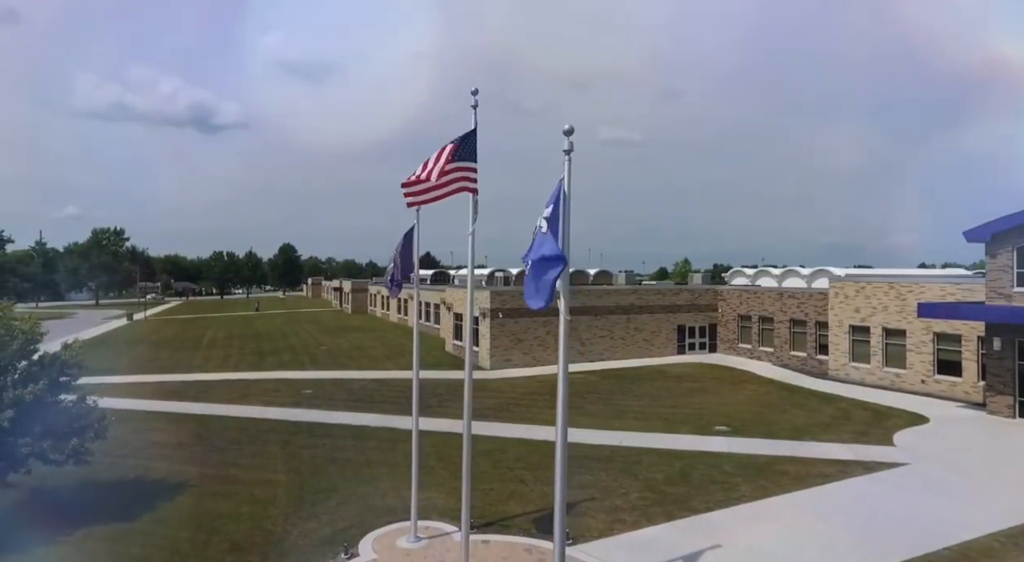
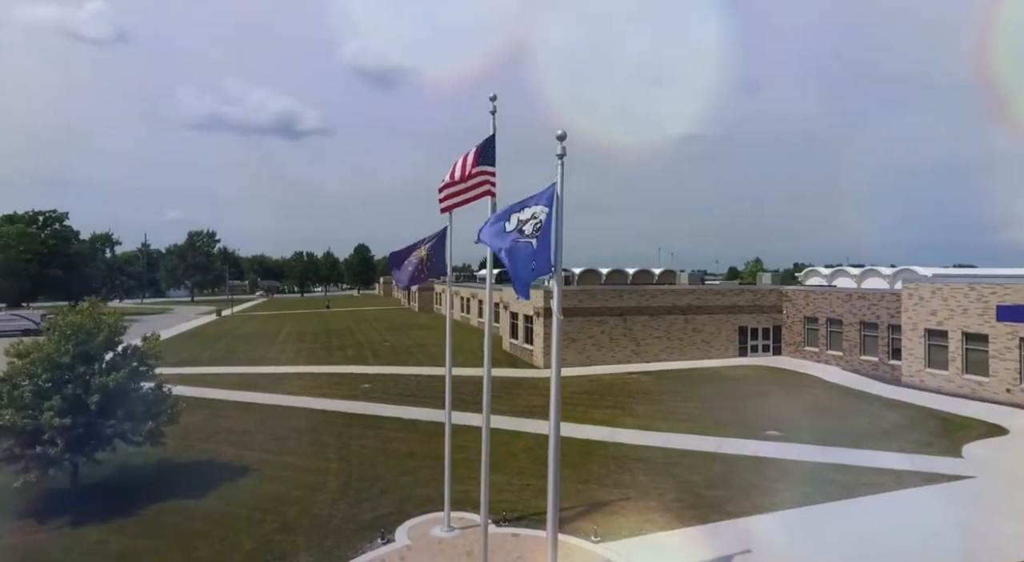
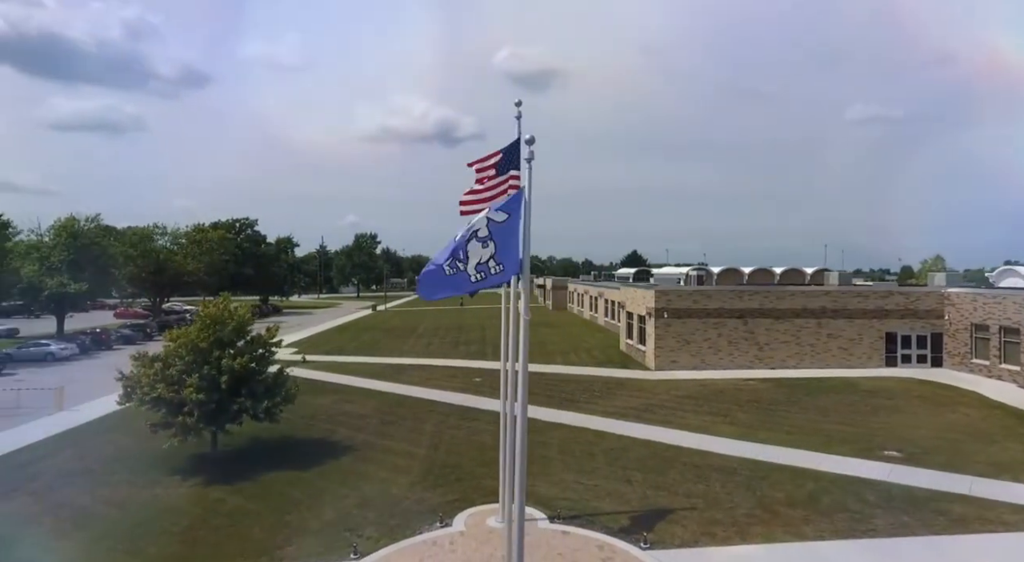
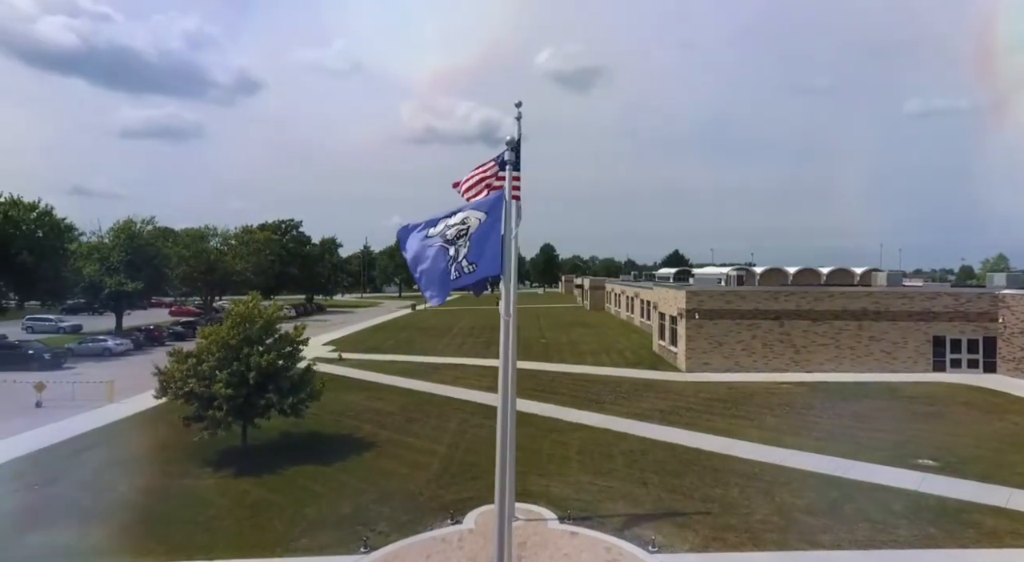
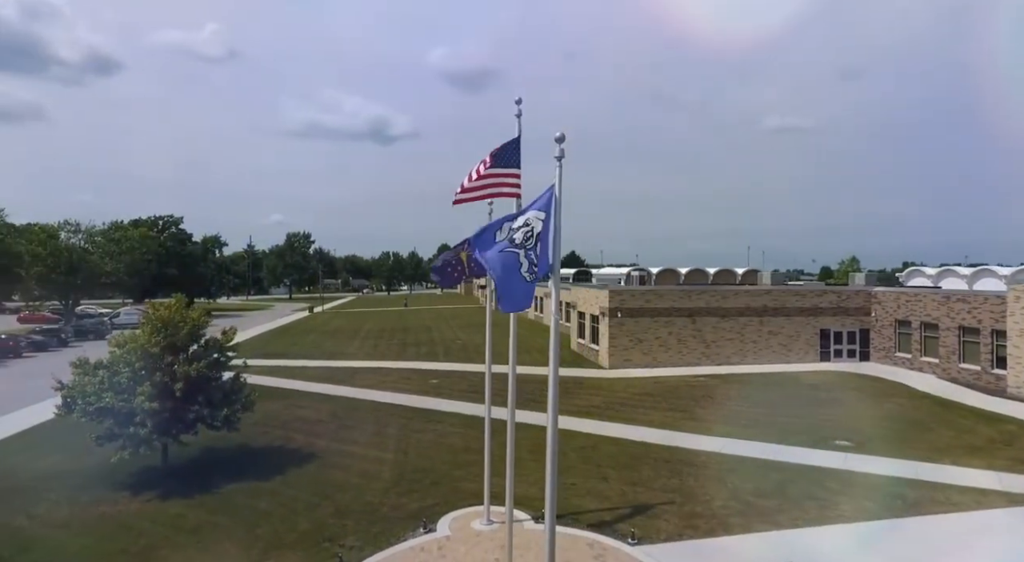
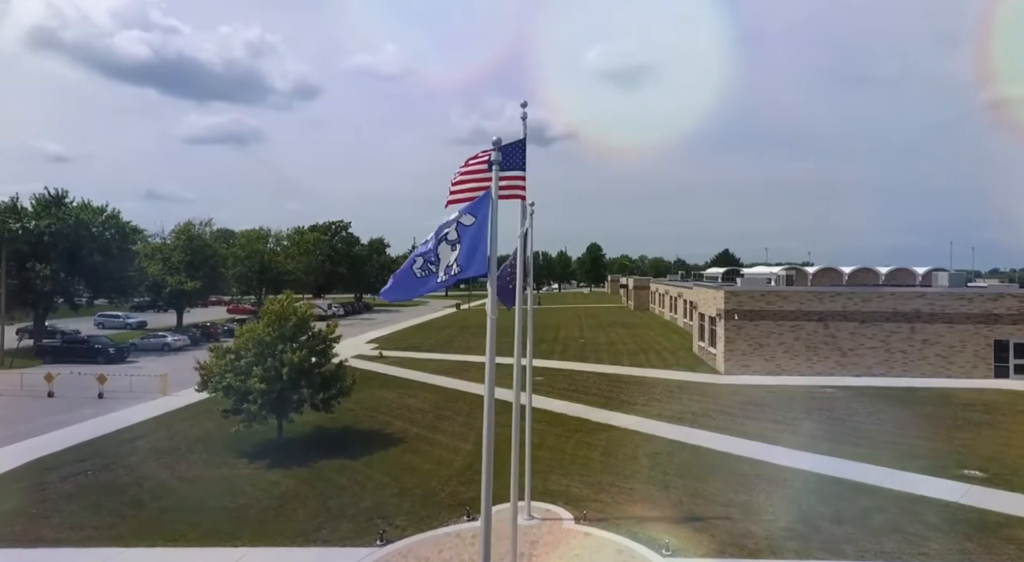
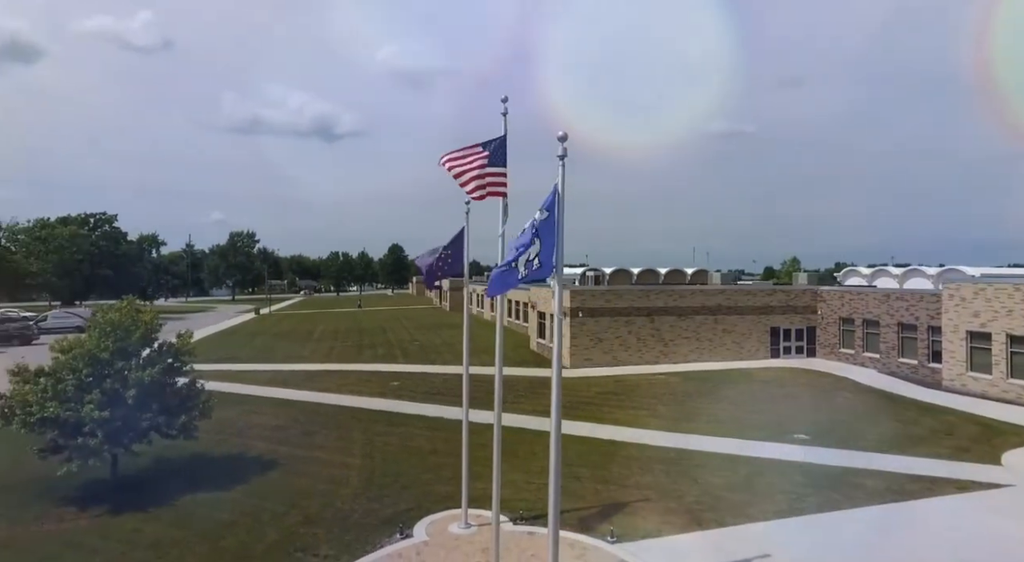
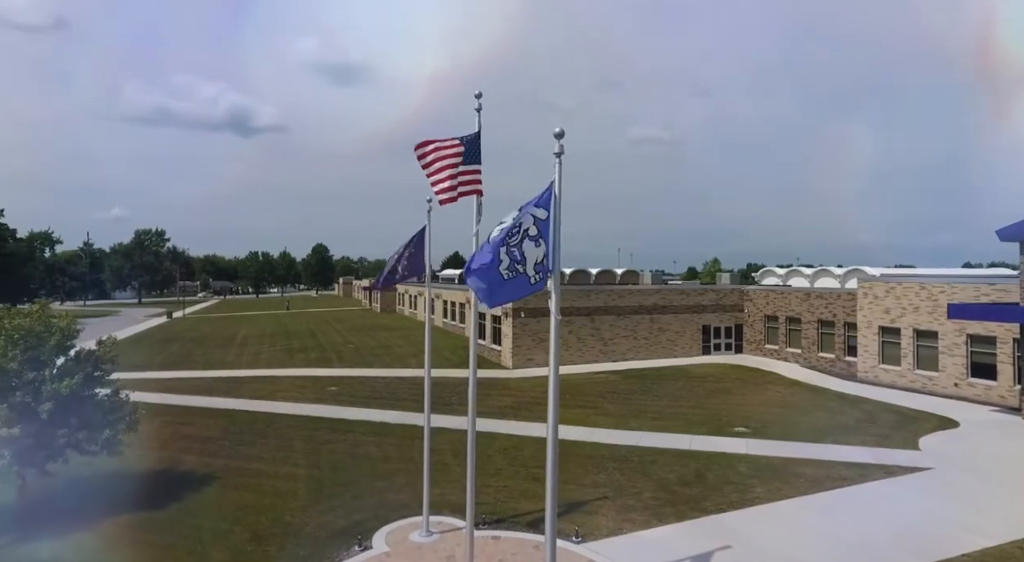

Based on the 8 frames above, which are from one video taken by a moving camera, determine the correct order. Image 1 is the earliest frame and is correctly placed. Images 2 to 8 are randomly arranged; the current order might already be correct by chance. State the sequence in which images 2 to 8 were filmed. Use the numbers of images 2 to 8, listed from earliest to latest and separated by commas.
8, 2, 7, 5, 3, 4, 6
